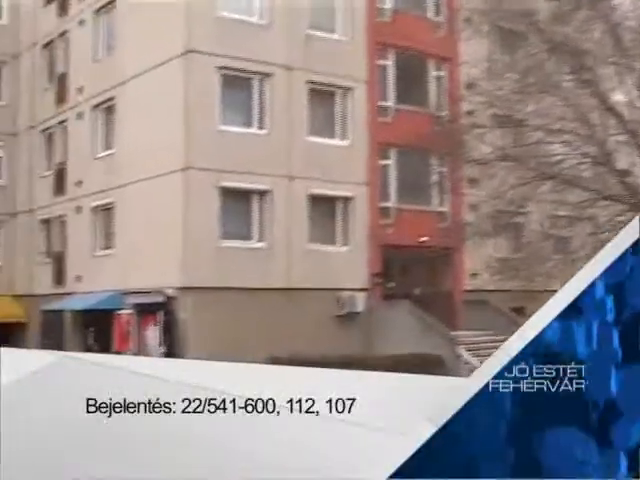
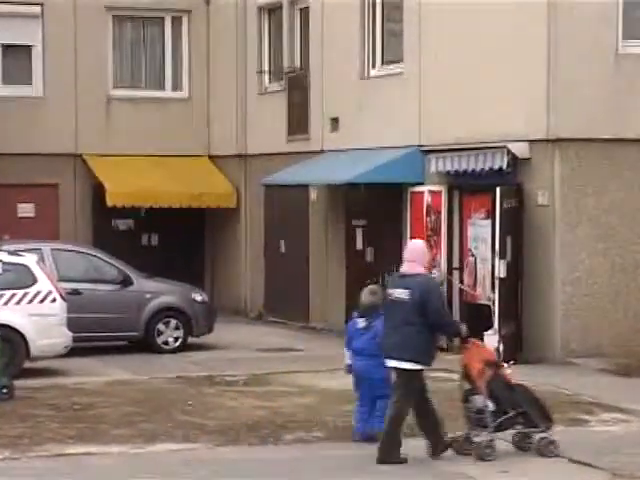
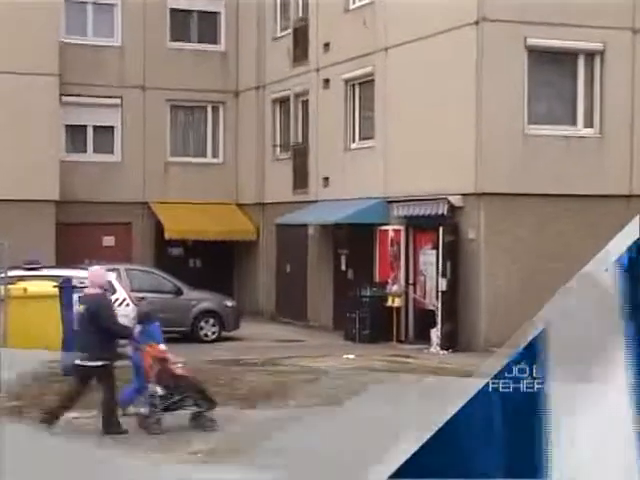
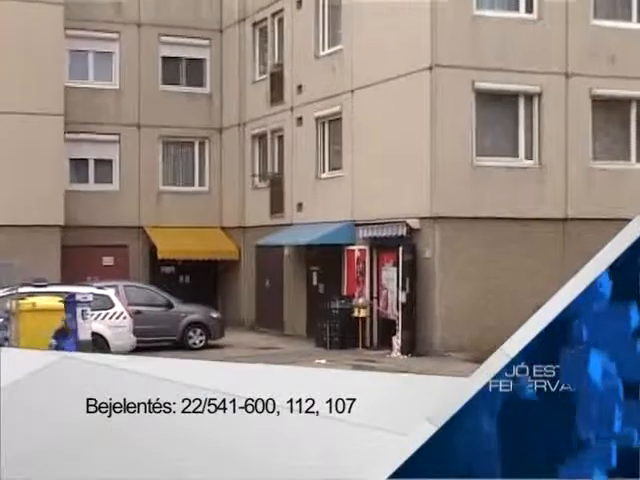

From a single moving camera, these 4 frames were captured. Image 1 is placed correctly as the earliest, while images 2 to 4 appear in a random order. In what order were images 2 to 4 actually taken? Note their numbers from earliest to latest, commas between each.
4, 3, 2
